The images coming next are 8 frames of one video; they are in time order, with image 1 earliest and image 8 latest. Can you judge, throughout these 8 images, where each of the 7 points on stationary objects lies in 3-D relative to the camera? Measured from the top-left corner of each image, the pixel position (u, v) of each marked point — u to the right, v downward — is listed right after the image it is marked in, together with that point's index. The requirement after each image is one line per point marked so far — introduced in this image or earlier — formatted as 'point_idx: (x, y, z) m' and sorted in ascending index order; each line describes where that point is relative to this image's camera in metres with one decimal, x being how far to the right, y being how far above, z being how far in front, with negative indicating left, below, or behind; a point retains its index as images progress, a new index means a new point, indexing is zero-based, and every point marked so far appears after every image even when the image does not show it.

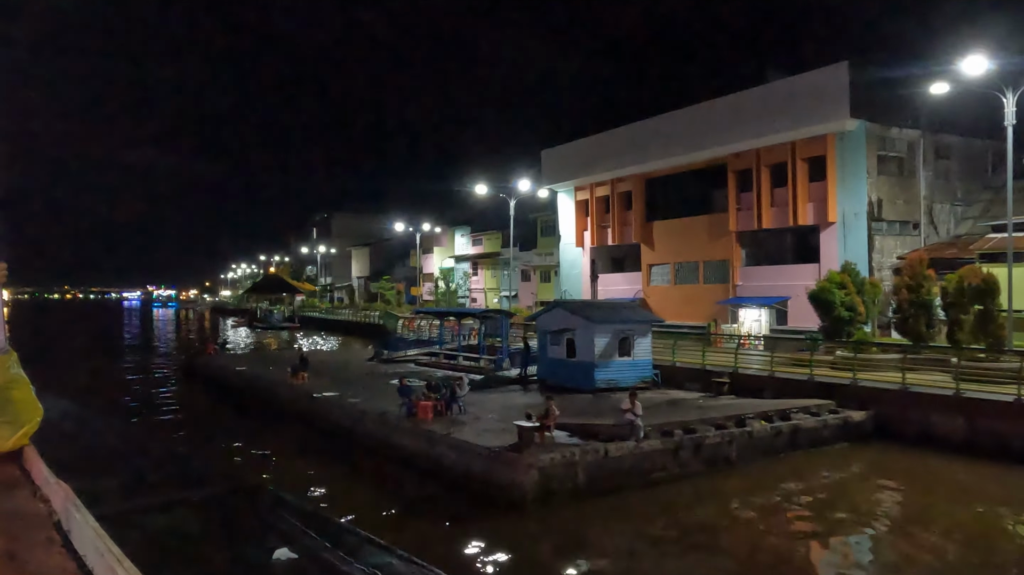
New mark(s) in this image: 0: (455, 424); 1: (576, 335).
0: (-1.0, -2.6, +13.6) m
1: (+1.7, -1.3, +18.7) m
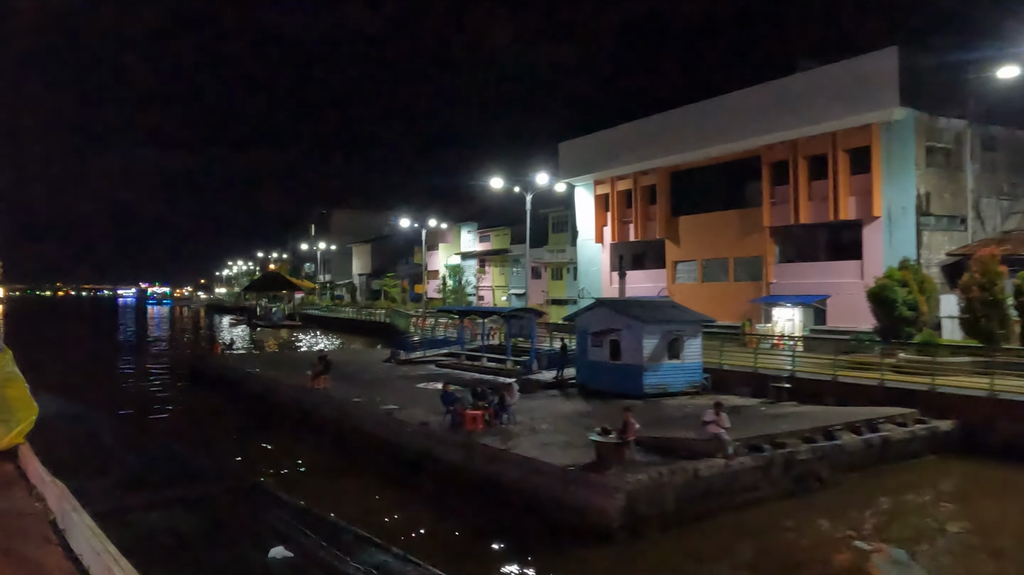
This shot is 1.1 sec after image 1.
0: (0.0, -2.5, +12.2) m
1: (+2.6, -1.2, +17.3) m
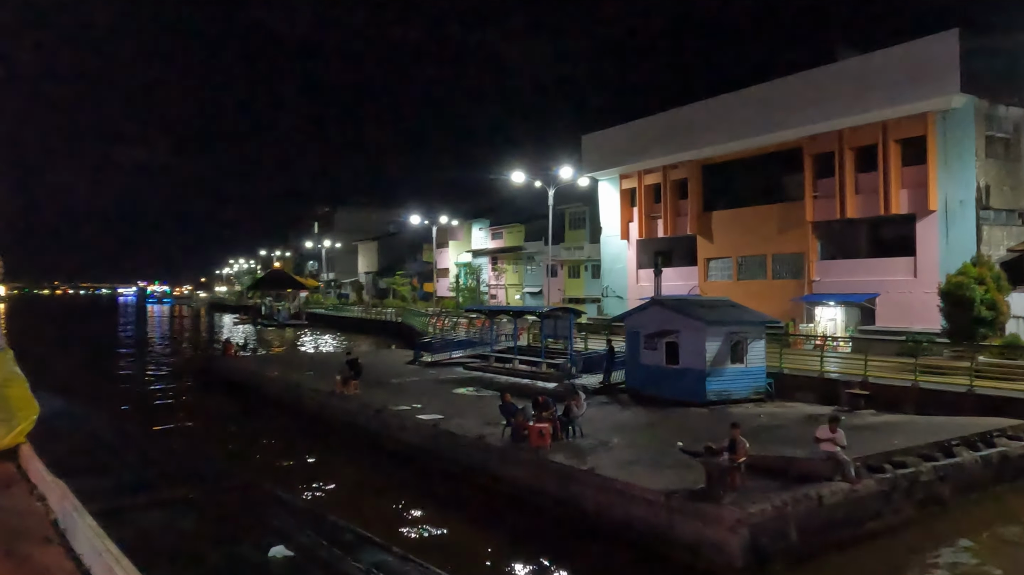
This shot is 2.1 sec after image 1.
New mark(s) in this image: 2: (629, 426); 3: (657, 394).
0: (+1.1, -2.5, +10.8) m
1: (+3.7, -1.2, +16.0) m
2: (+2.1, -2.4, +12.7) m
3: (+3.4, -2.4, +16.5) m
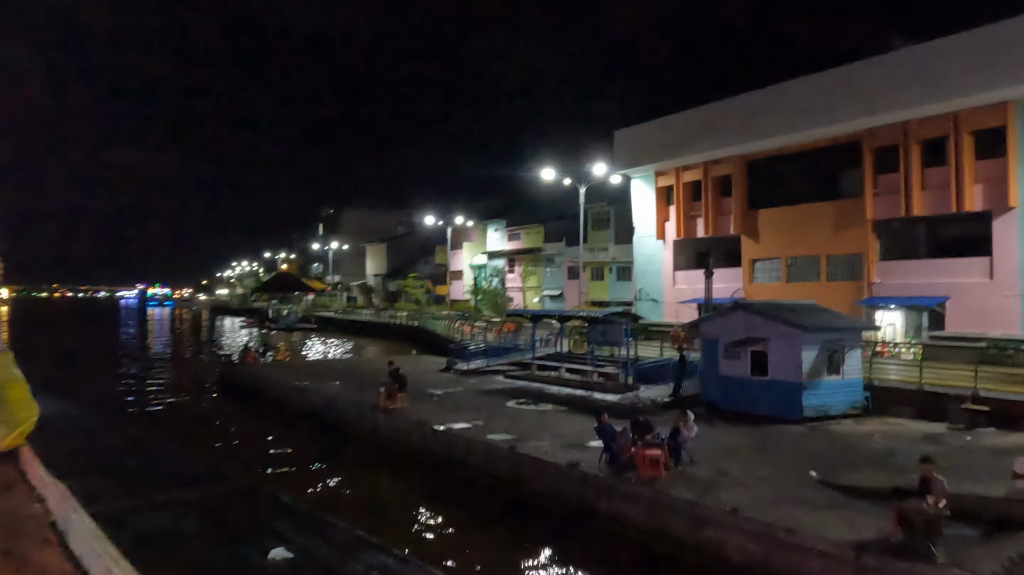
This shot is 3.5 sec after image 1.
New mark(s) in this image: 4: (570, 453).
0: (+2.4, -2.5, +9.1) m
1: (+5.1, -1.2, +14.3) m
2: (+3.4, -2.5, +11.0) m
3: (+4.7, -2.5, +14.8) m
4: (+0.9, -2.5, +11.0) m
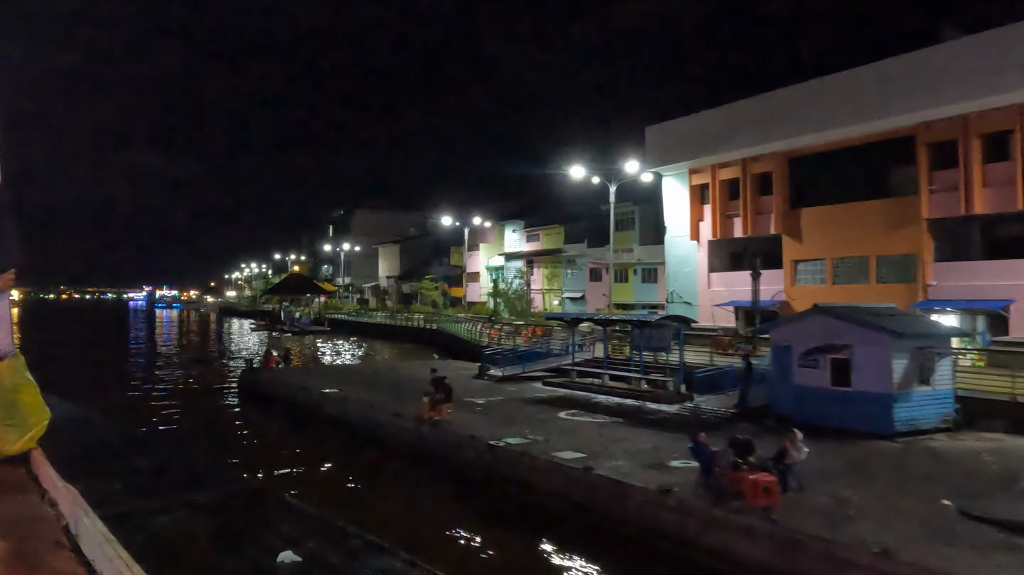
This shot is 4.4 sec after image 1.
0: (+3.5, -2.5, +7.9) m
1: (+6.2, -1.2, +13.0) m
2: (+4.5, -2.5, +9.8) m
3: (+5.8, -2.5, +13.6) m
4: (+1.9, -2.5, +9.8) m
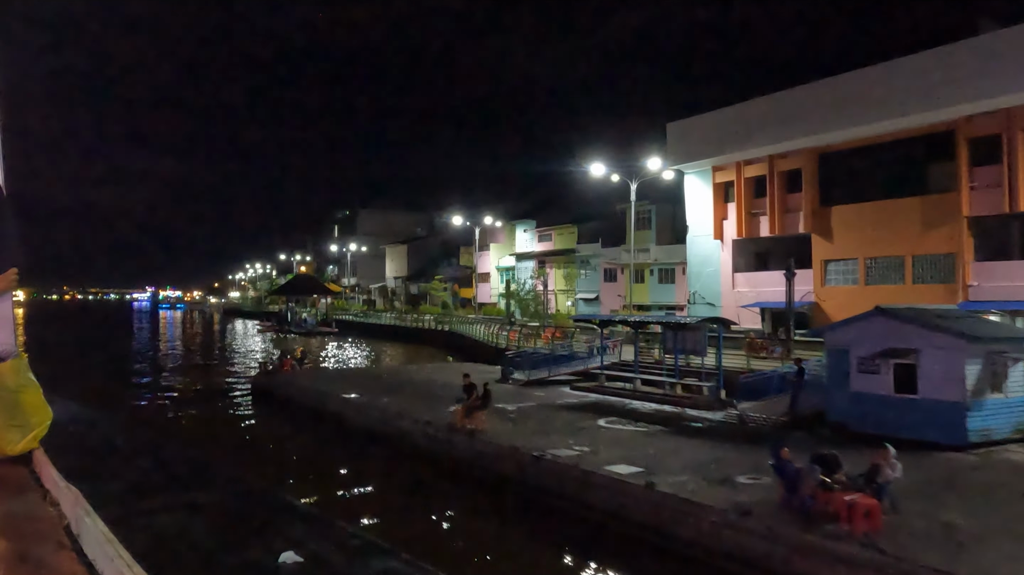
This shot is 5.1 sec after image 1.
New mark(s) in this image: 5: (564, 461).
0: (+4.2, -2.5, +7.1) m
1: (+6.9, -1.2, +12.2) m
2: (+5.2, -2.5, +8.9) m
3: (+6.5, -2.5, +12.7) m
4: (+2.6, -2.5, +9.0) m
5: (+0.8, -2.7, +11.0) m
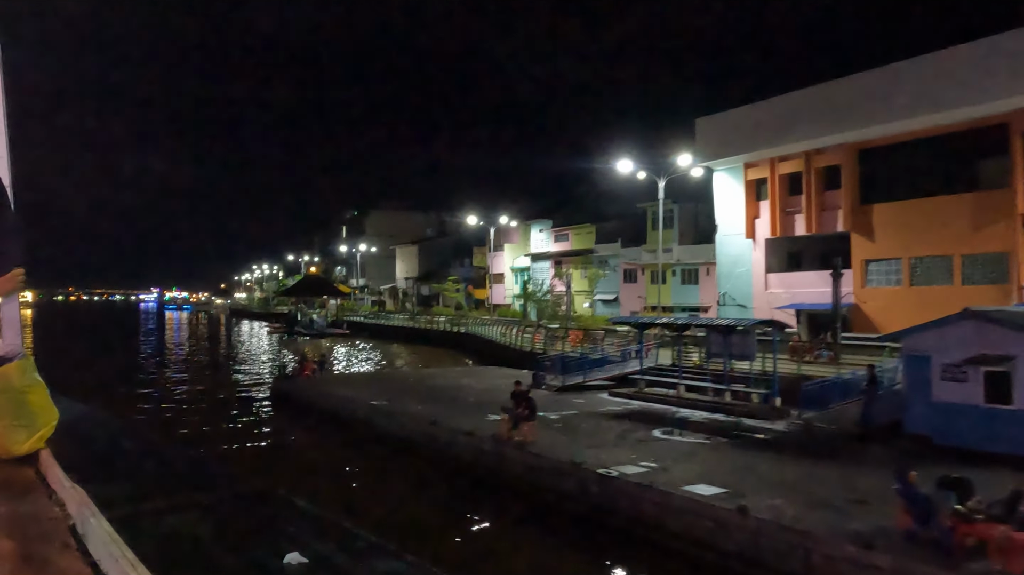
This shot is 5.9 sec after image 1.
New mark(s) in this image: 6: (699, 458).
0: (+5.0, -2.5, +6.0) m
1: (+7.8, -1.3, +11.1) m
2: (+6.1, -2.5, +7.9) m
3: (+7.4, -2.5, +11.7) m
4: (+3.5, -2.5, +7.9) m
5: (+1.7, -2.7, +9.9) m
6: (+2.8, -2.6, +11.1) m
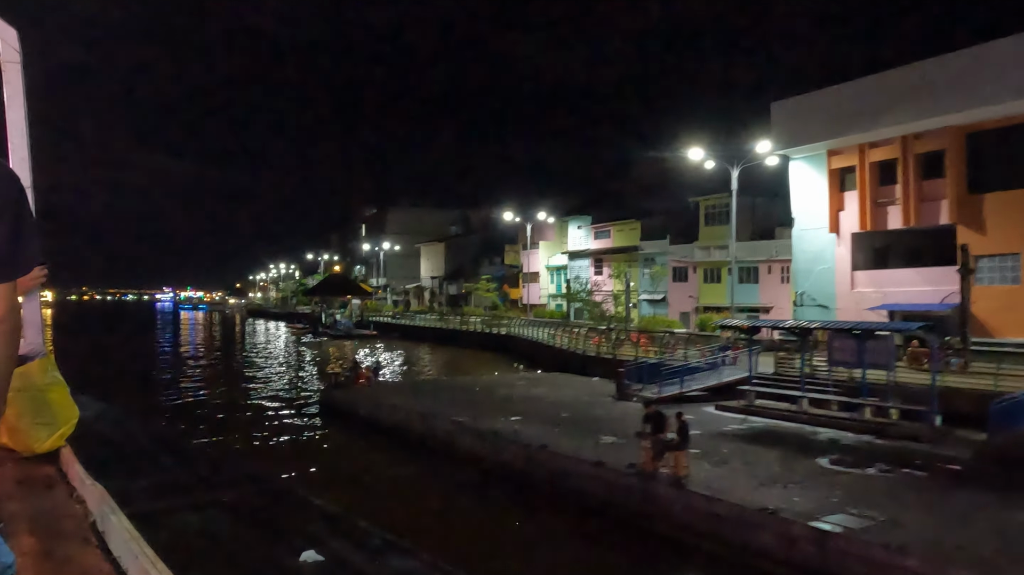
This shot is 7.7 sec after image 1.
0: (+7.0, -2.5, +3.6) m
1: (+9.8, -1.2, +8.7) m
2: (+8.1, -2.5, +5.5) m
3: (+9.5, -2.5, +9.2) m
4: (+5.5, -2.5, +5.5) m
5: (+3.7, -2.6, +7.6) m
6: (+4.9, -2.6, +8.7) m
